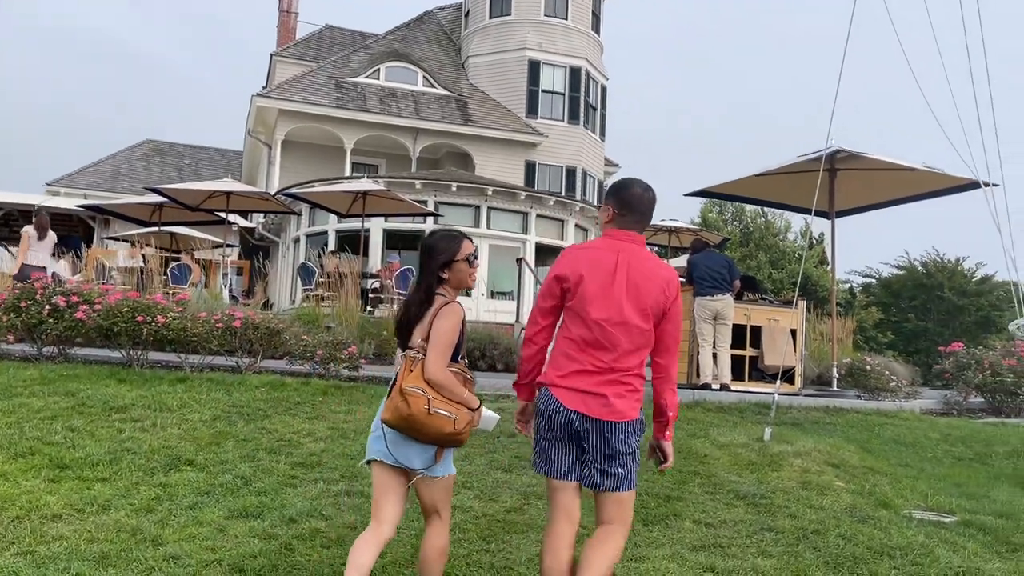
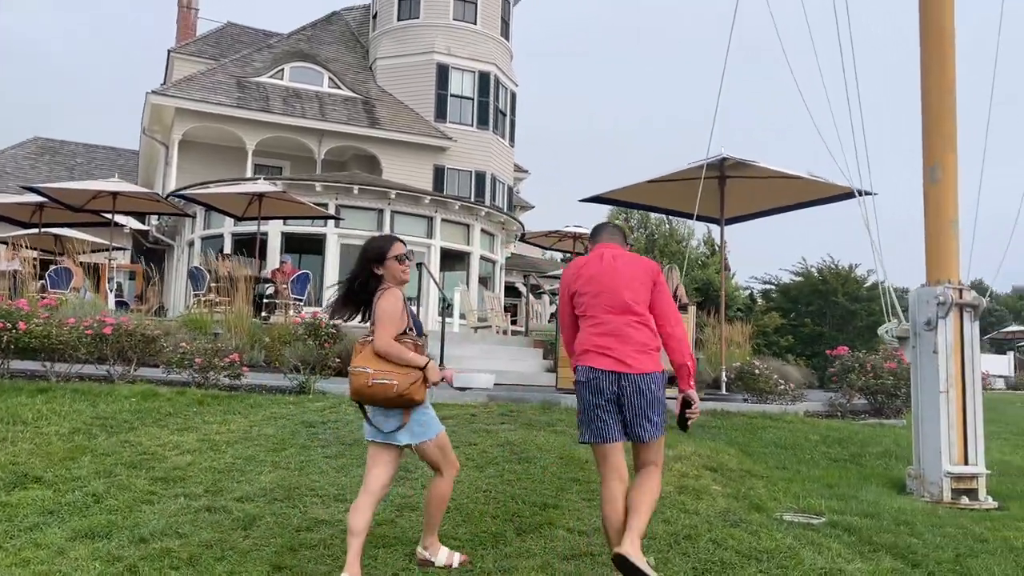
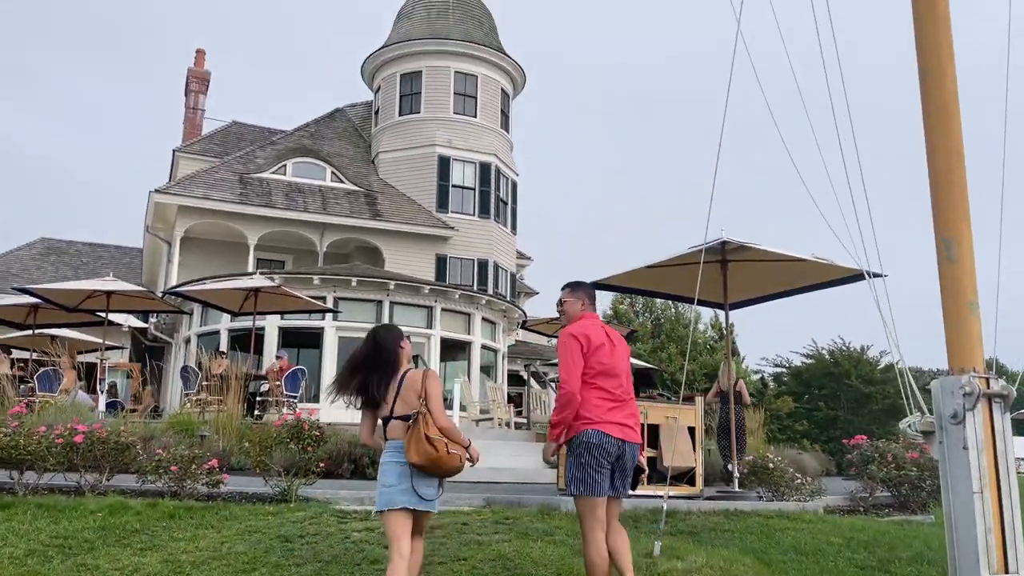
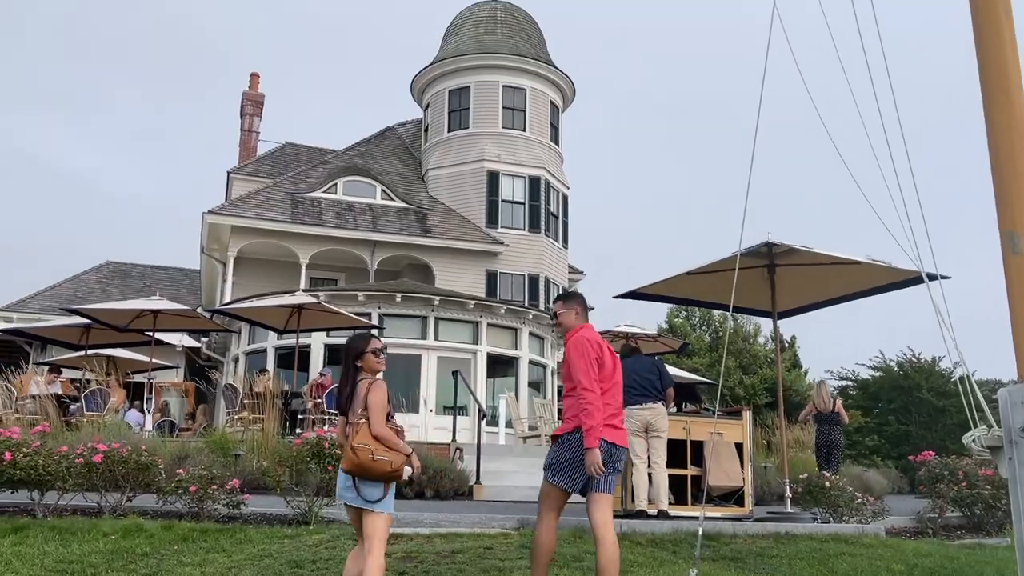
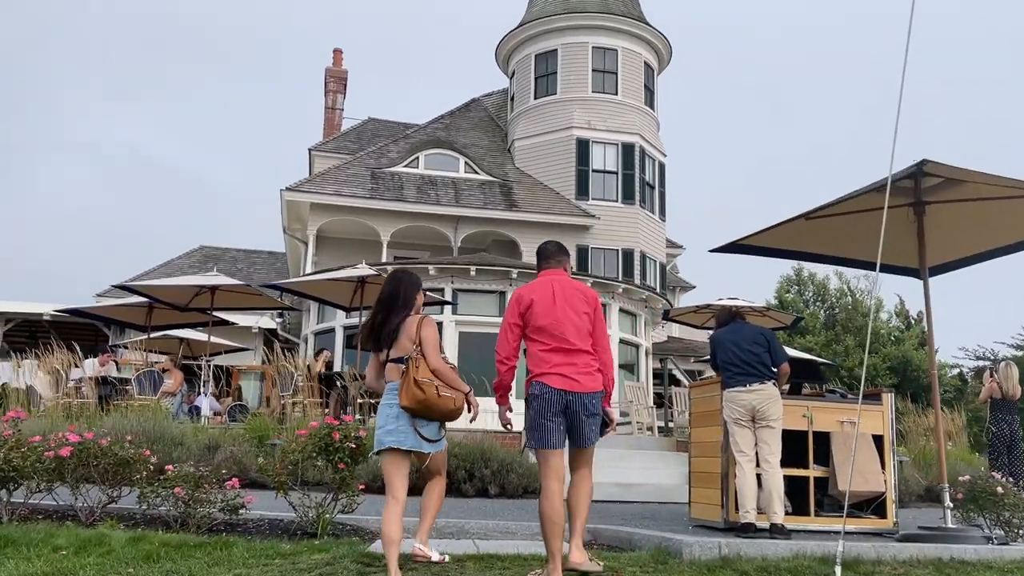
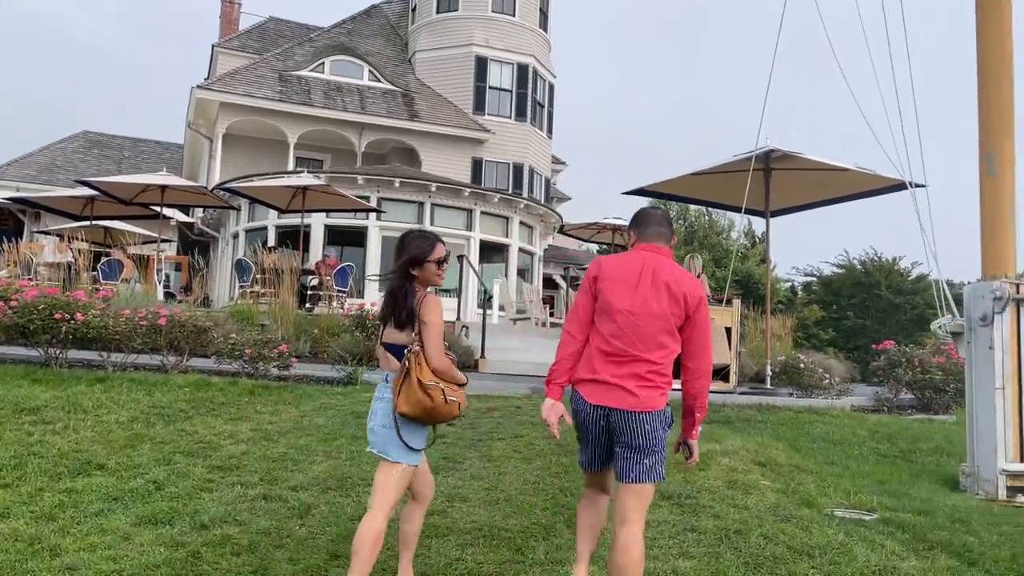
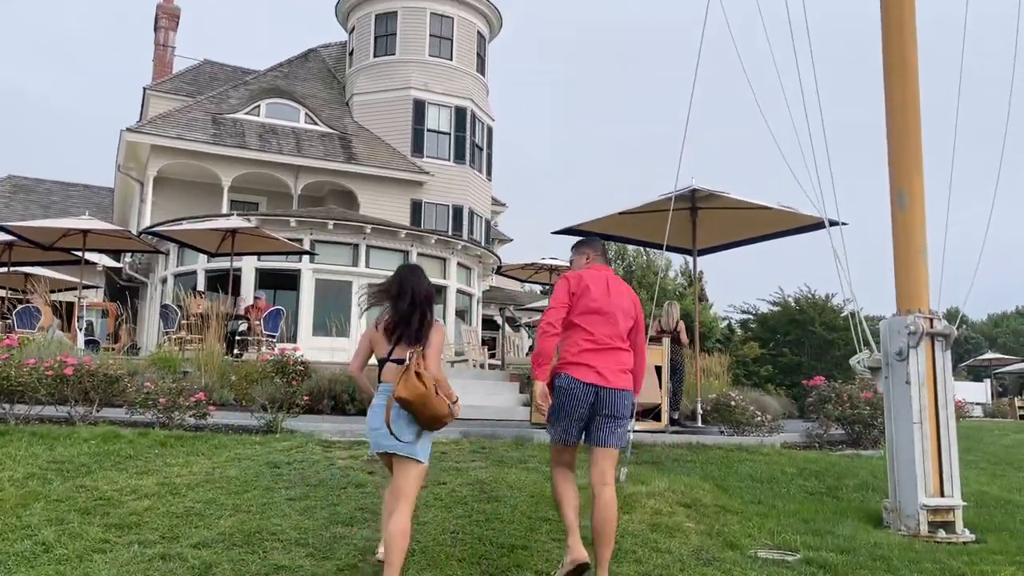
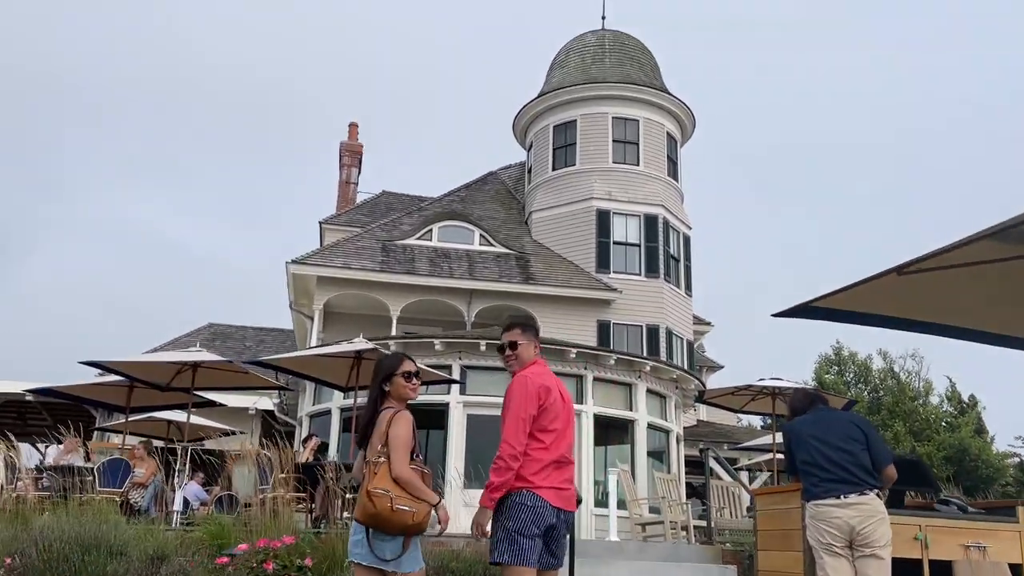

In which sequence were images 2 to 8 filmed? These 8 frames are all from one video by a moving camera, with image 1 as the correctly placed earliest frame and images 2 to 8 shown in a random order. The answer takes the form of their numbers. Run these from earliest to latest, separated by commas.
6, 2, 7, 3, 4, 5, 8
